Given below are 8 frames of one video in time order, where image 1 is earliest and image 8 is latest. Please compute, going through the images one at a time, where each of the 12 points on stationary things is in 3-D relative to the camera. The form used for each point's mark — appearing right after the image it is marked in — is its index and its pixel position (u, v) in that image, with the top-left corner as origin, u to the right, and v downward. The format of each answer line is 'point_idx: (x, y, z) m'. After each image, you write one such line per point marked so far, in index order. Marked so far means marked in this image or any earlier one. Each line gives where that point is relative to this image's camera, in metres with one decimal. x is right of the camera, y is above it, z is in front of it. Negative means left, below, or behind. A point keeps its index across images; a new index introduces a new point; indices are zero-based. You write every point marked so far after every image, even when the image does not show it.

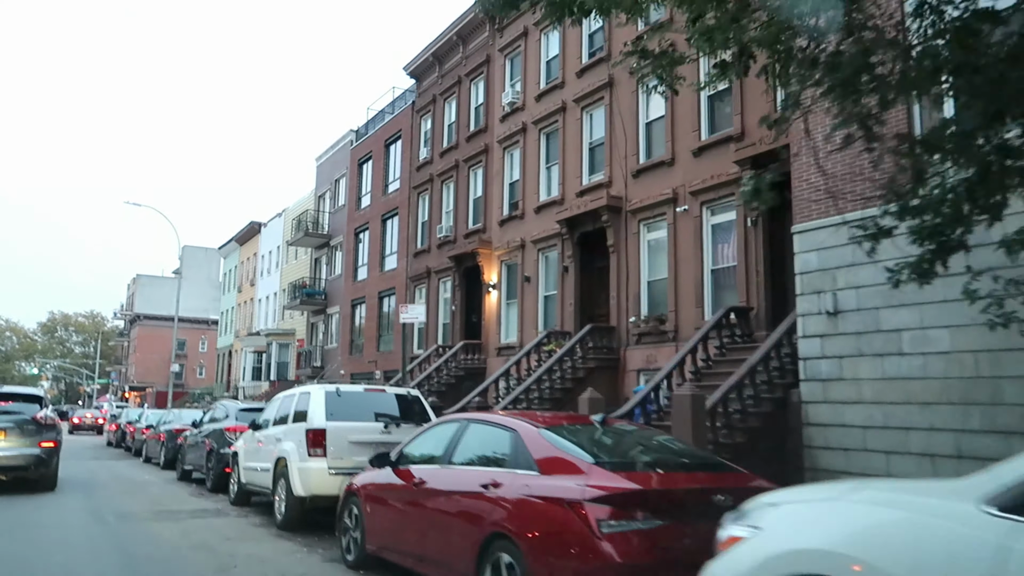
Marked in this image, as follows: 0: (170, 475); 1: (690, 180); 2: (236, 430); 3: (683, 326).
0: (-7.0, -3.8, +15.7) m
1: (+3.6, +2.2, +15.5) m
2: (-4.5, -2.3, +12.6) m
3: (+3.4, -0.7, +15.2) m
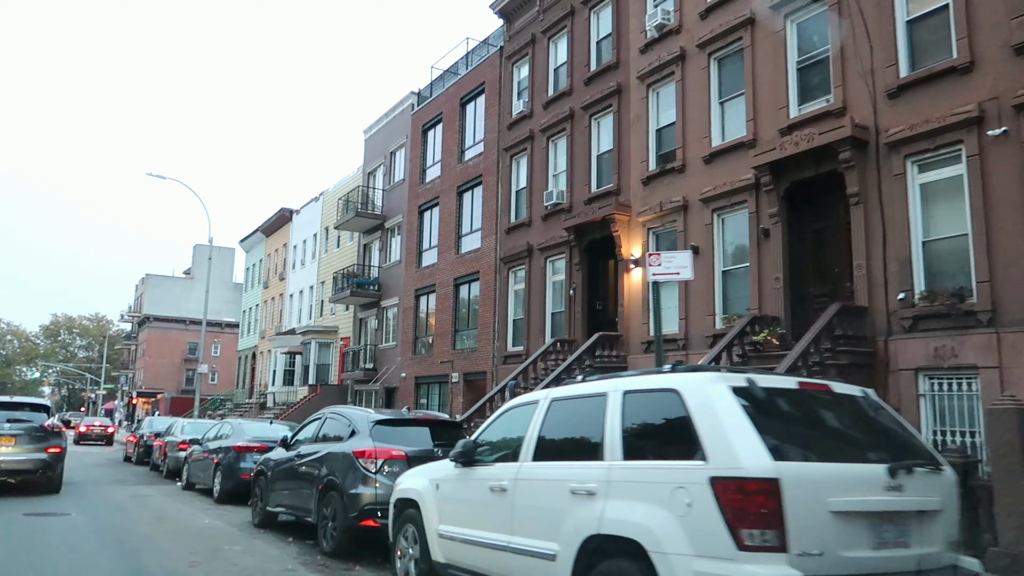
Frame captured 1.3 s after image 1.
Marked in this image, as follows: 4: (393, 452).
0: (-3.8, -3.1, +10.7) m
1: (+6.8, +2.7, +10.6) m
2: (-1.4, -1.6, +7.6) m
3: (+6.6, -0.2, +10.2) m
4: (-1.2, -1.6, +7.7) m
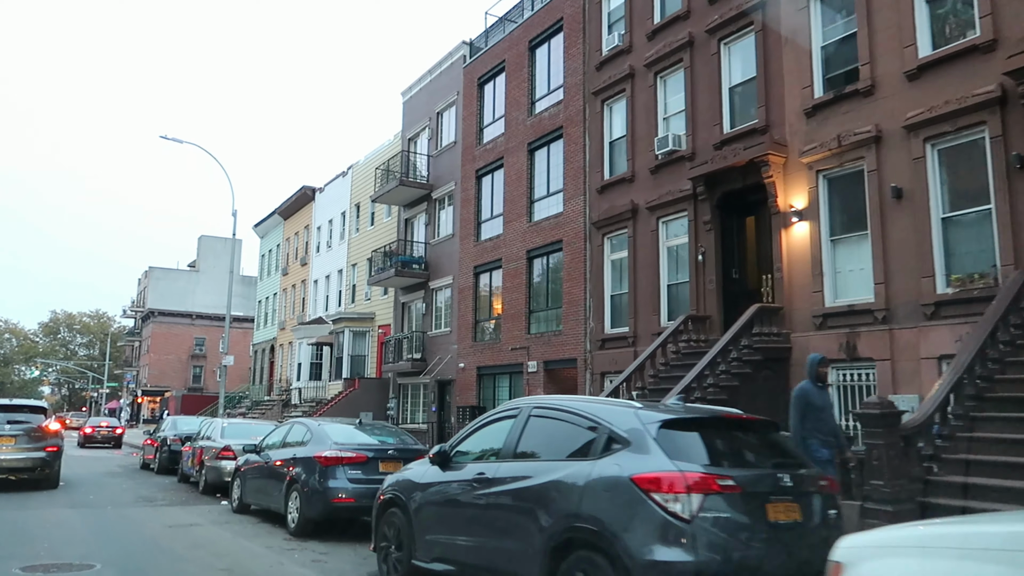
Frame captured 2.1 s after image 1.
0: (-1.6, -2.5, +7.1) m
1: (+9.0, +3.4, +7.0) m
2: (+0.9, -1.0, +4.1) m
3: (+8.8, +0.5, +6.6) m
4: (+1.1, -1.0, +4.1) m
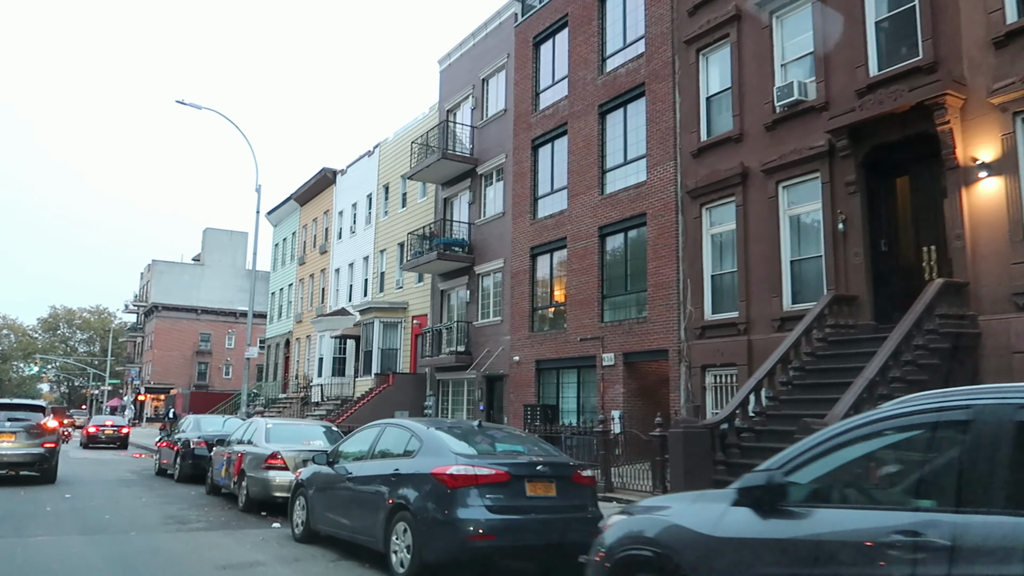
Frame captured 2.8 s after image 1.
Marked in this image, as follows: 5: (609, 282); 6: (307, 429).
0: (0.0, -2.1, +4.5) m
1: (+10.7, +3.8, +4.4) m
2: (+2.5, -0.6, +1.5) m
3: (+10.5, +0.9, +4.1) m
4: (+2.7, -0.6, +1.5) m
5: (+2.2, +0.1, +17.6) m
6: (-3.1, -2.1, +11.6) m
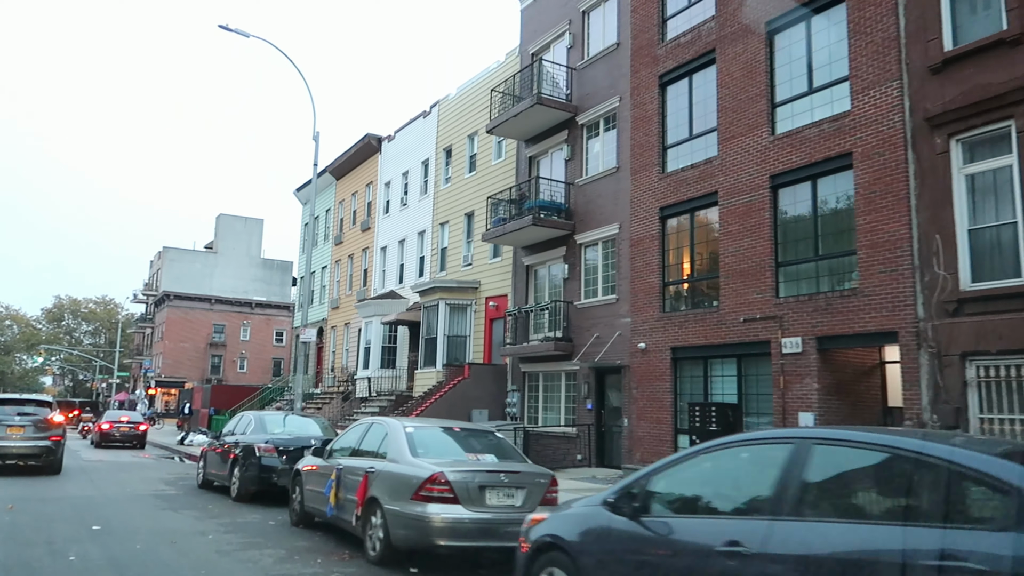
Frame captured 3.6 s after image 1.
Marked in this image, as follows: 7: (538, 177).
0: (+2.6, -1.5, +0.6) m
1: (+13.3, +4.3, +0.4) m
2: (+5.1, 0.0, -2.5) m
3: (+13.1, +1.4, +0.1) m
4: (+5.3, 0.0, -2.5) m
5: (+4.9, +0.7, +13.6) m
6: (-0.5, -1.5, +7.6) m
7: (+0.7, +2.8, +19.3) m
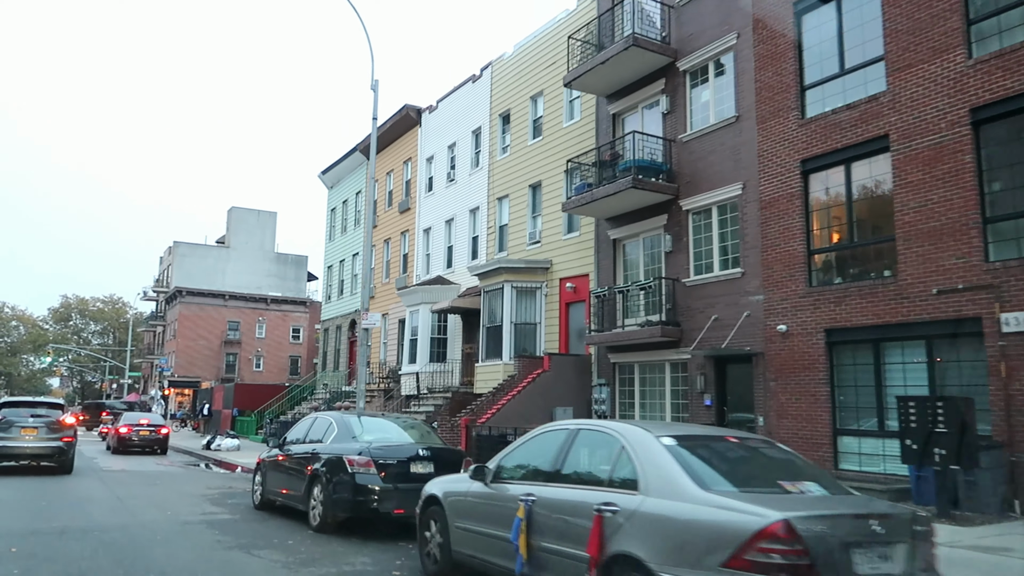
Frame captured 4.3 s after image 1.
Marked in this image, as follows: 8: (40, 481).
0: (+4.5, -1.0, -2.3) m
1: (+15.1, +4.9, -2.5) m
2: (+6.9, +0.4, -5.4) m
3: (+14.9, +2.0, -2.9) m
4: (+7.1, +0.4, -5.3) m
5: (+6.8, +1.3, +10.7) m
6: (+1.4, -1.0, +4.8) m
7: (+2.6, +3.3, +16.4) m
8: (-11.0, -4.5, +17.9) m
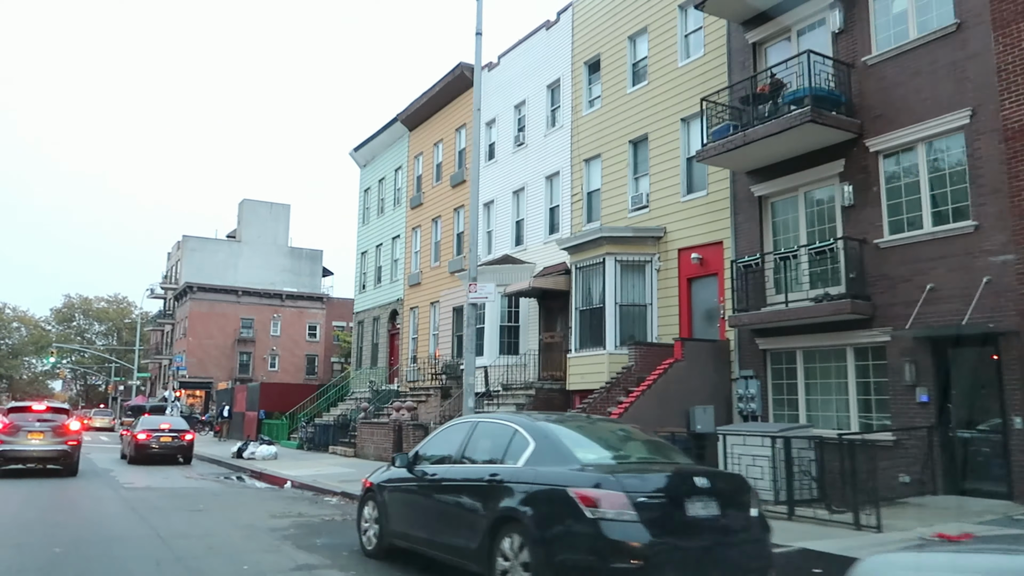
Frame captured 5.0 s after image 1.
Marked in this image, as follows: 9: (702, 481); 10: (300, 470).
0: (+6.7, -0.4, -5.8) m
1: (+17.3, +5.5, -6.1) m
2: (+9.1, +1.1, -8.9) m
3: (+17.1, +2.6, -6.4) m
4: (+9.3, +1.1, -8.9) m
5: (+9.0, +1.9, +7.2) m
6: (+3.6, -0.4, +1.3) m
7: (+4.8, +3.9, +12.9) m
8: (-8.8, -4.0, +14.5) m
9: (+1.3, -1.3, +5.2) m
10: (-4.9, -4.3, +18.0) m
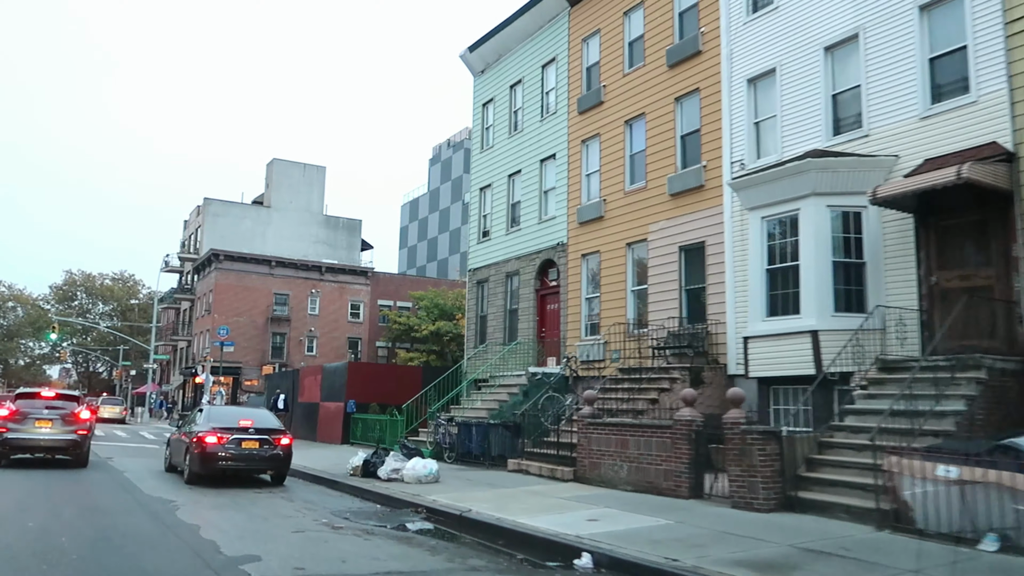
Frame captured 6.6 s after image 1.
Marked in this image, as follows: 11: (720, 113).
0: (+12.2, +0.7, -14.4) m
1: (+22.9, +6.5, -14.7) m
2: (+14.7, +2.1, -17.5) m
3: (+22.6, +3.6, -15.0) m
4: (+14.8, +2.1, -17.5) m
5: (+14.5, +3.1, -1.4) m
6: (+9.1, +0.8, -7.3) m
7: (+10.3, +5.2, +4.3) m
8: (-3.4, -2.5, +5.8) m
9: (+6.7, 0.0, -3.5) m
10: (+0.4, -2.8, +9.4) m
11: (+4.2, +3.5, +15.4) m
